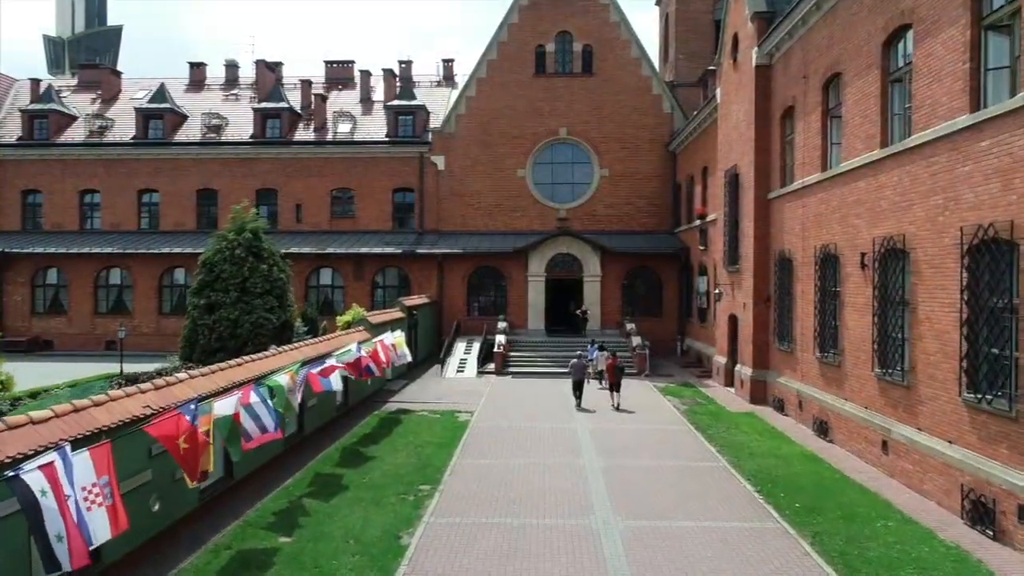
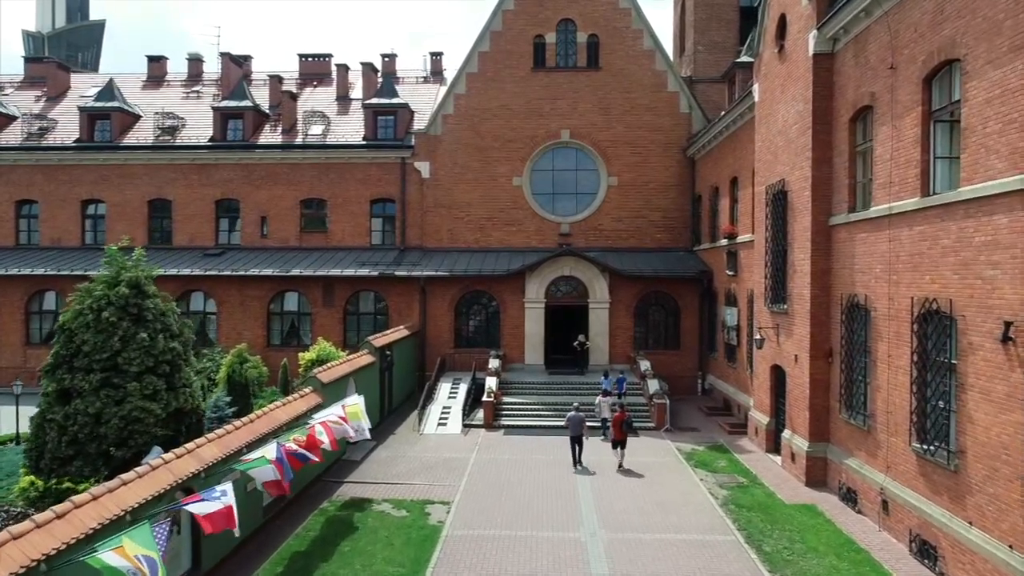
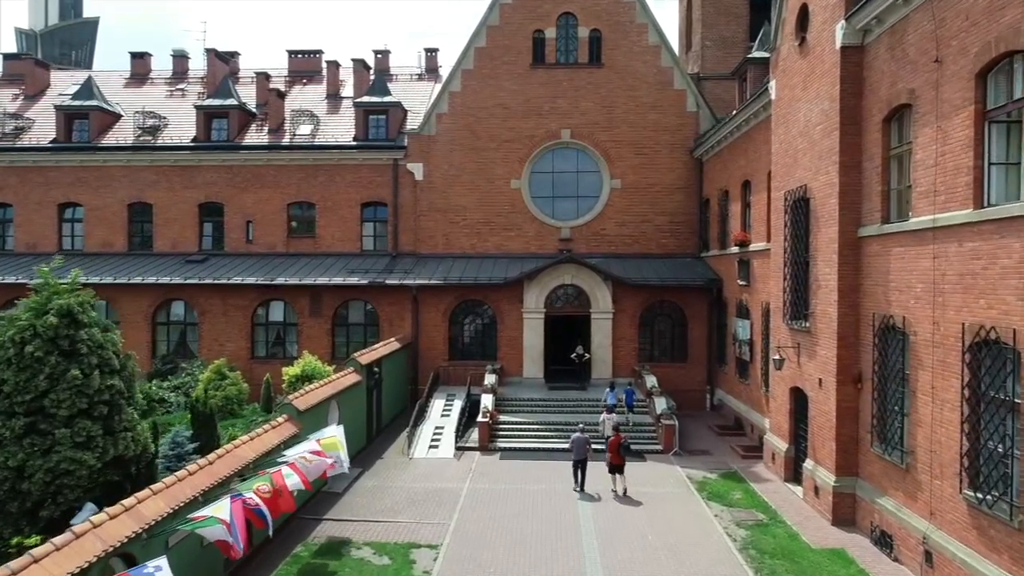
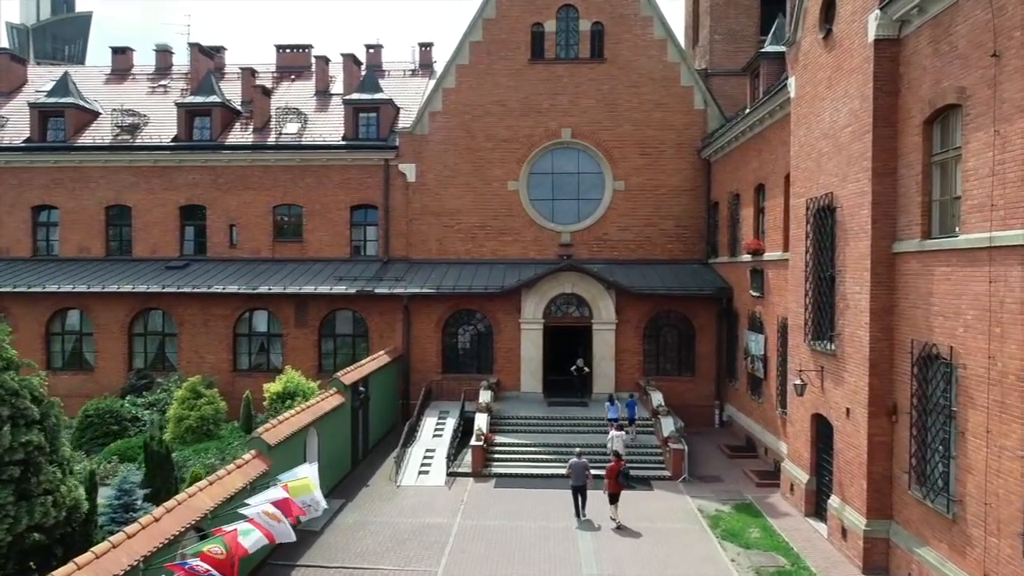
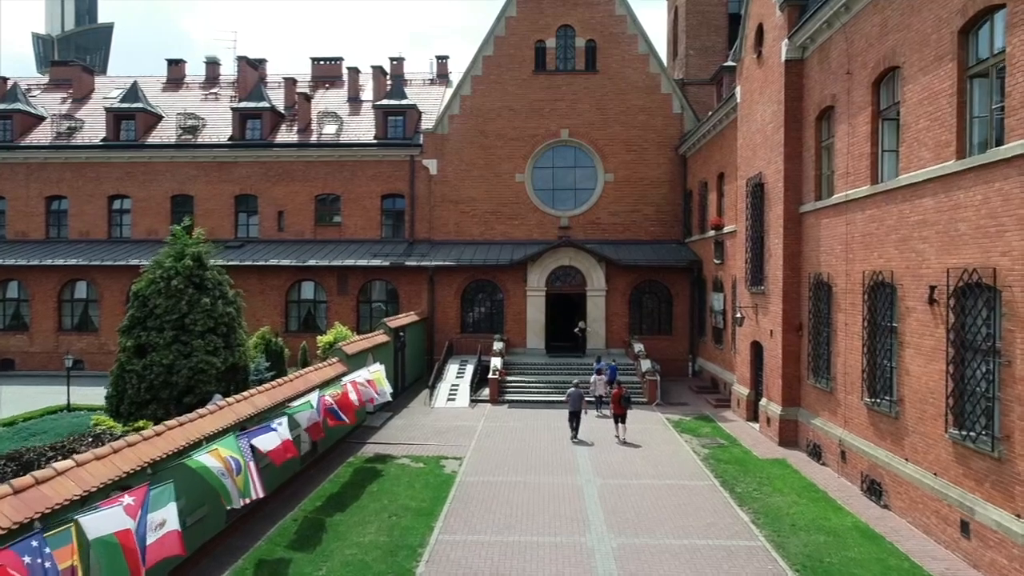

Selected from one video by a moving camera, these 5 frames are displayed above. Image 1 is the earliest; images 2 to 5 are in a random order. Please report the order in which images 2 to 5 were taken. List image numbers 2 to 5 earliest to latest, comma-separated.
5, 2, 3, 4
